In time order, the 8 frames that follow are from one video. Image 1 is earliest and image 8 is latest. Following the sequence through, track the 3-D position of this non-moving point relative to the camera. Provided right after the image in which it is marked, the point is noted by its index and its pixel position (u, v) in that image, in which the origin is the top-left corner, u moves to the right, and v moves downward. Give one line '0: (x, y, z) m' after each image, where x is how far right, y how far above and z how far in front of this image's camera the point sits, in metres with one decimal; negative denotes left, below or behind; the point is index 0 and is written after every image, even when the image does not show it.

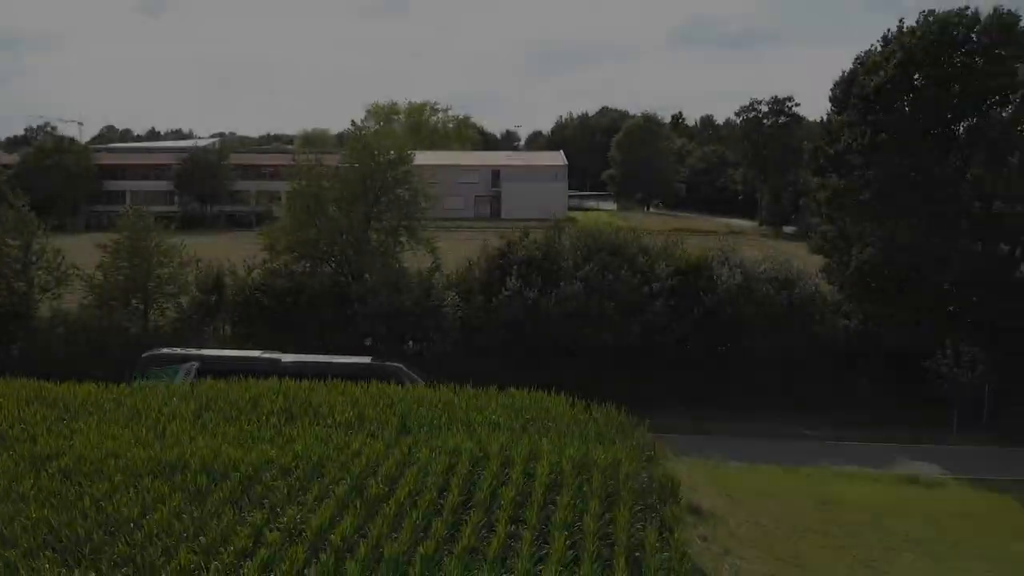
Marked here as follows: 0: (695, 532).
0: (+4.2, -5.7, +18.2) m
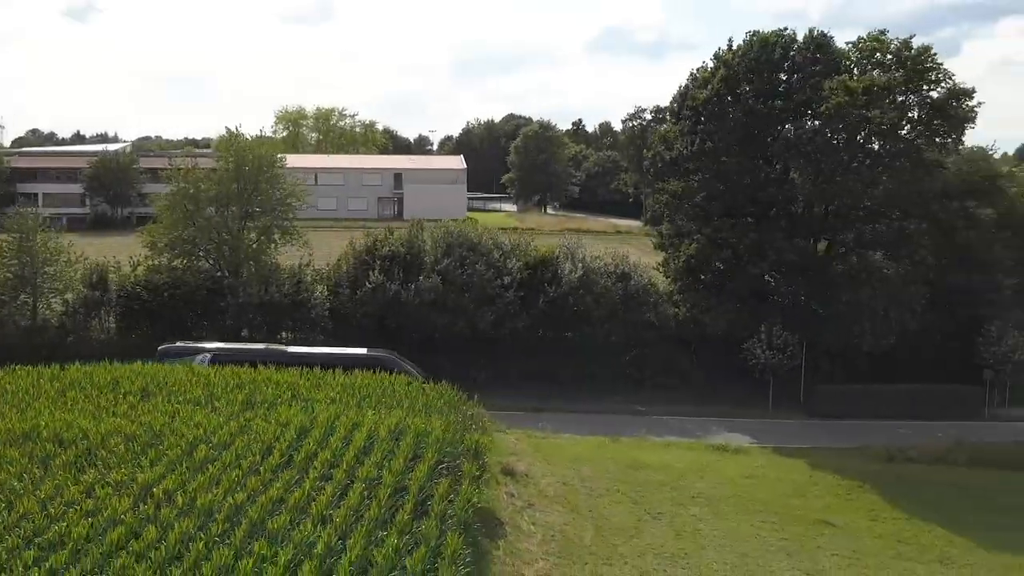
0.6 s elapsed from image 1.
0: (-0.3, -5.4, +20.8) m
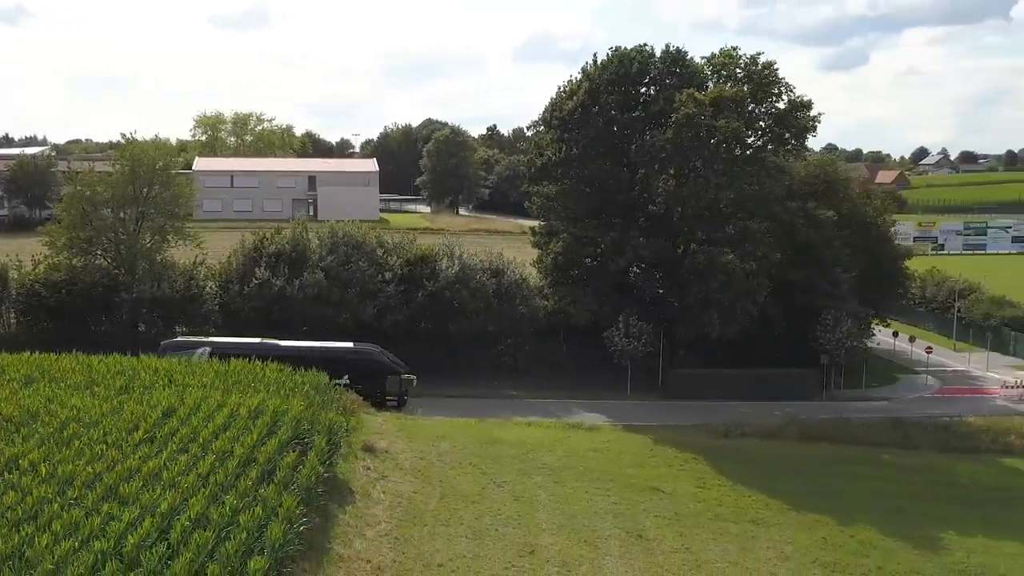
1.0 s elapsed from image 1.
0: (-4.5, -5.2, +23.0) m
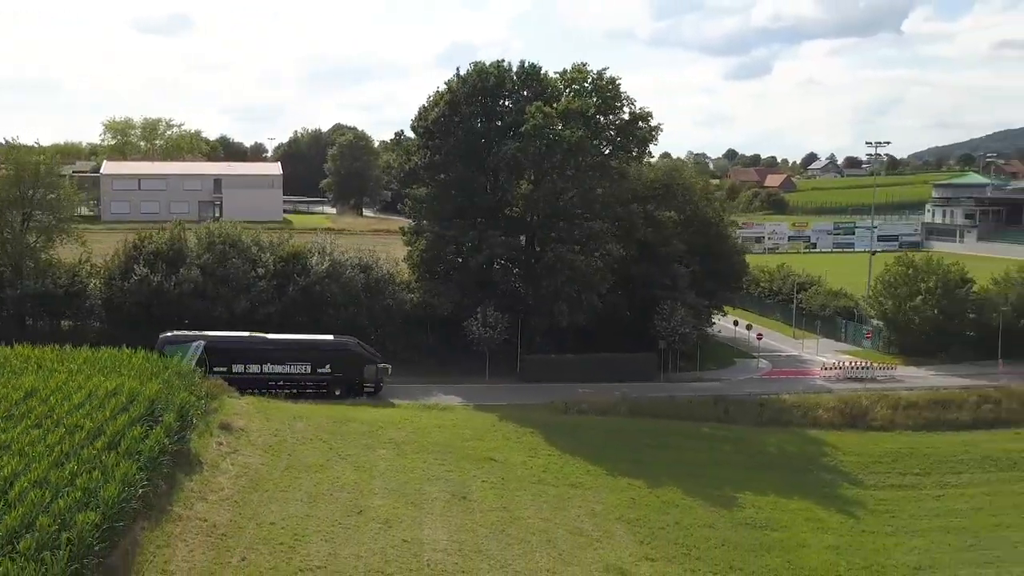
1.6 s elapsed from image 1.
0: (-9.7, -4.9, +25.4) m
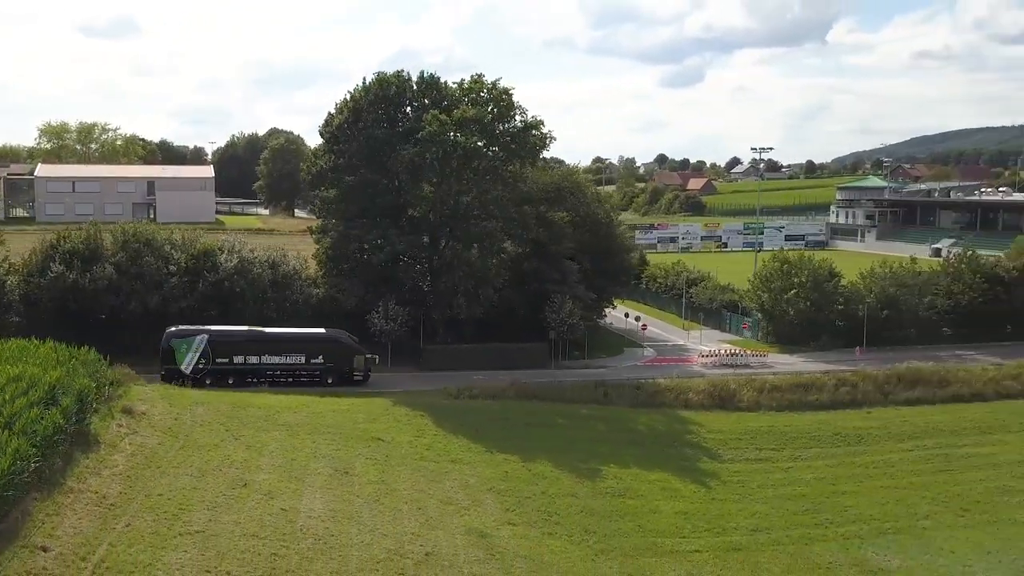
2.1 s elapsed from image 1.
0: (-14.0, -4.7, +27.5) m
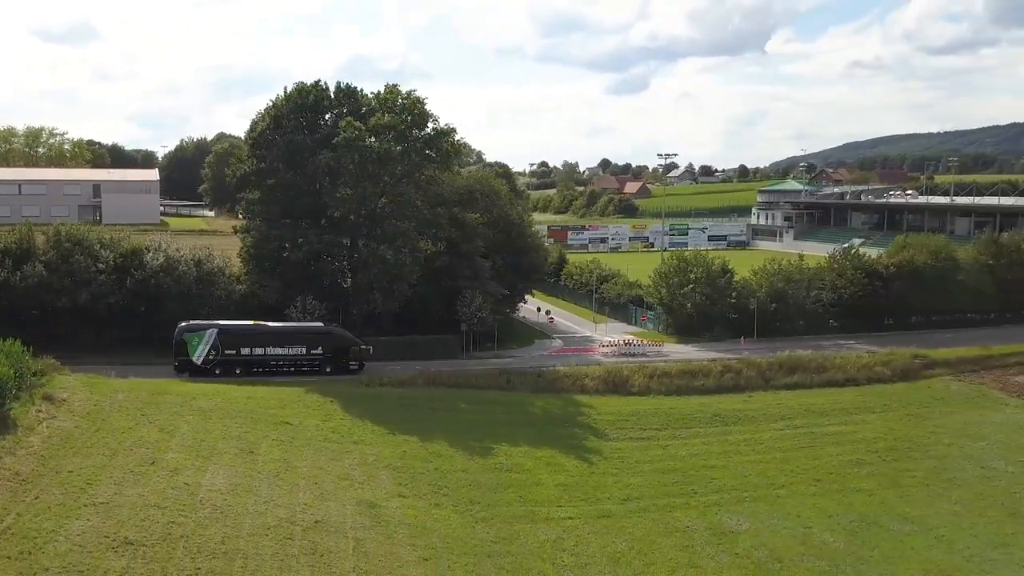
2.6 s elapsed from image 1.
0: (-18.1, -4.5, +29.6) m
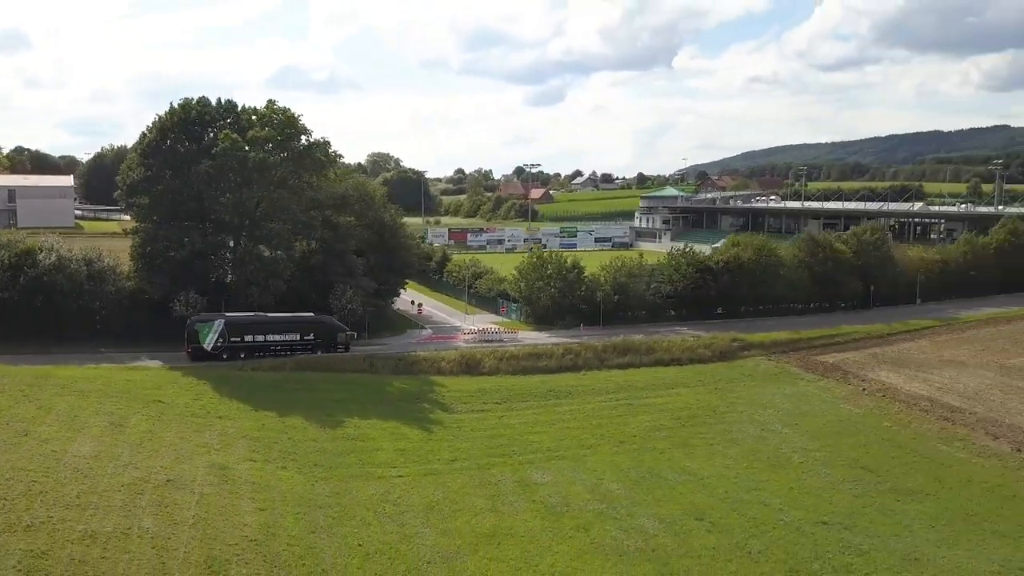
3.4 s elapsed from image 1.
0: (-25.0, -4.2, +33.0) m
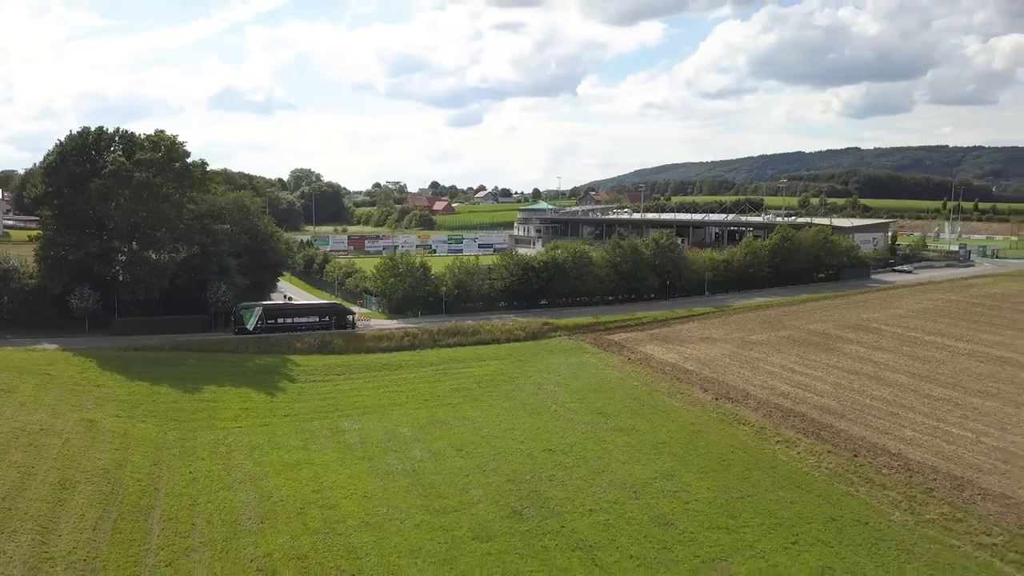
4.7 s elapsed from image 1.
0: (-34.7, -3.6, +40.7) m
